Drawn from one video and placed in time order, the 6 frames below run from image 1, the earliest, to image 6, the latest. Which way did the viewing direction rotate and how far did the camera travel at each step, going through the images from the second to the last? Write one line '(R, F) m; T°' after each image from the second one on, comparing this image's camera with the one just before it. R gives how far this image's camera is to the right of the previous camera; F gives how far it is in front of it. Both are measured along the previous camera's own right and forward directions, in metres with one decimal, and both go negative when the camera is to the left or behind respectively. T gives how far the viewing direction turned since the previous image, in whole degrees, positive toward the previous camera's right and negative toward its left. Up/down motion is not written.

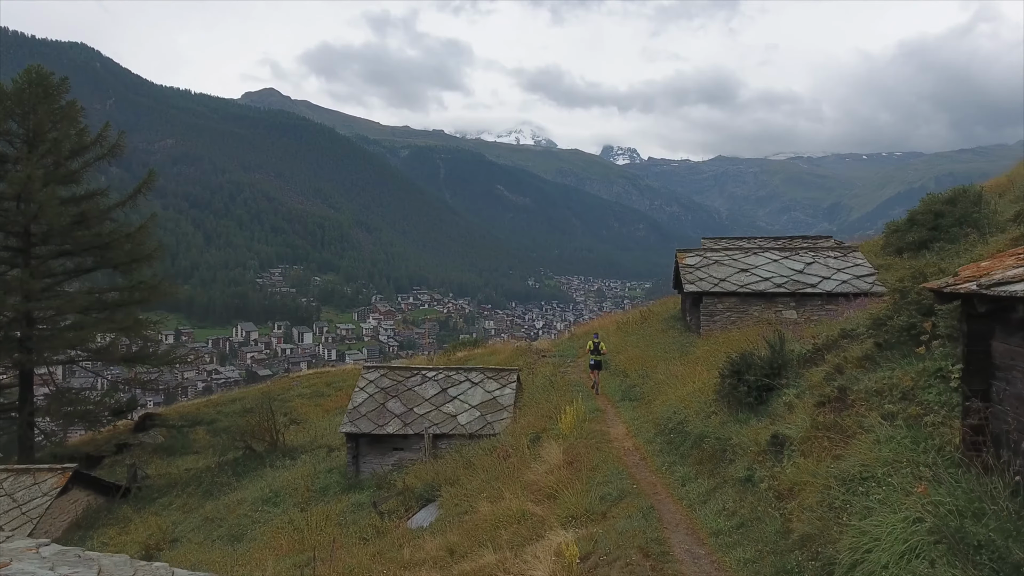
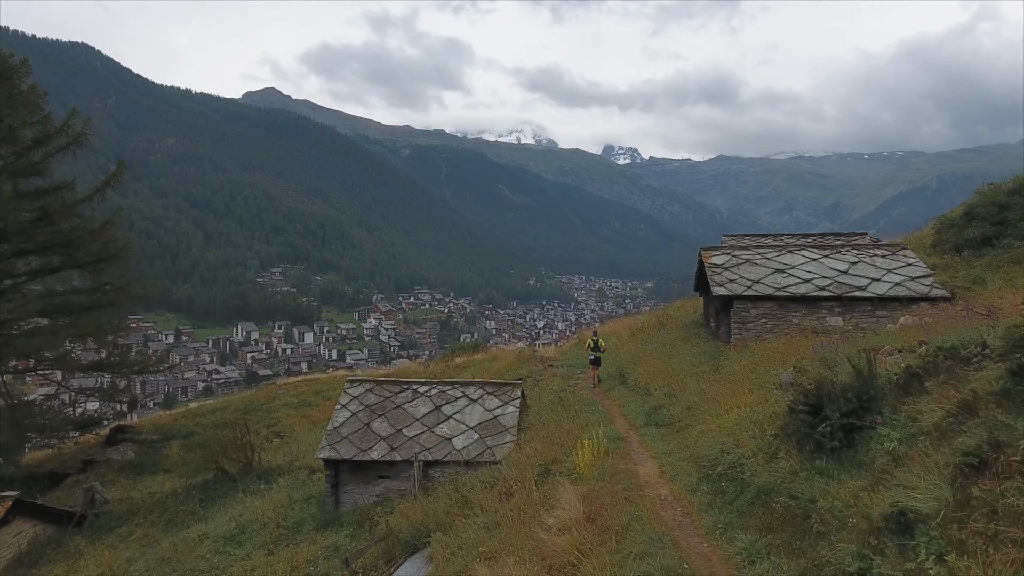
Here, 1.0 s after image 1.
(0.0, +0.8) m; 0°
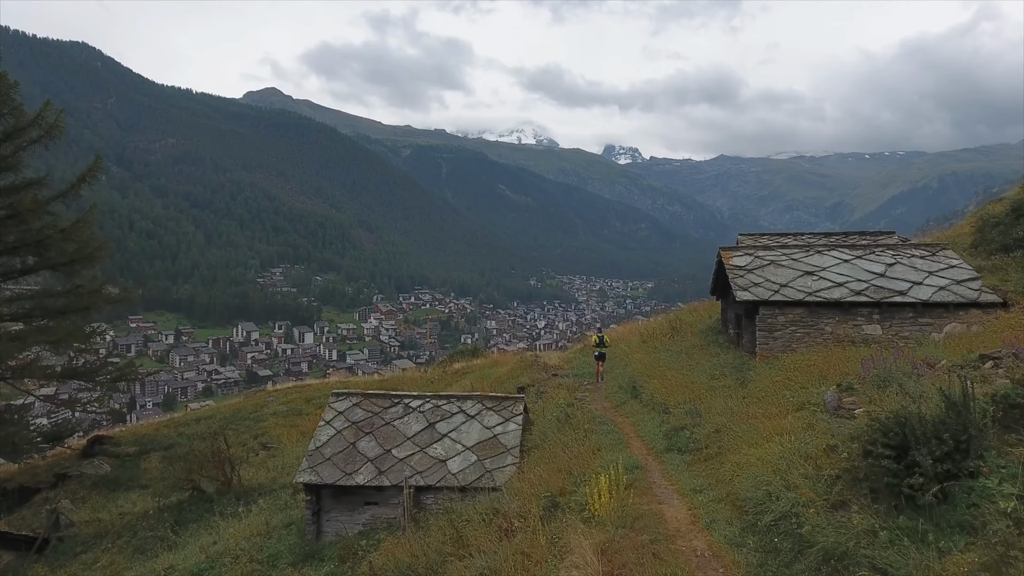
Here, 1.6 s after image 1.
(0.0, +0.6) m; 0°
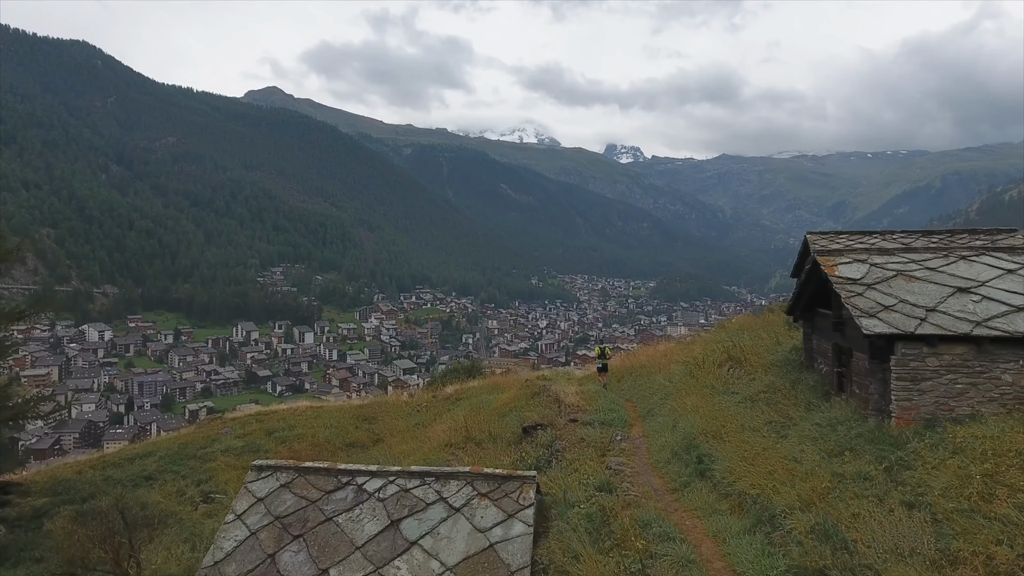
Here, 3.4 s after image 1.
(0.0, +1.8) m; 0°
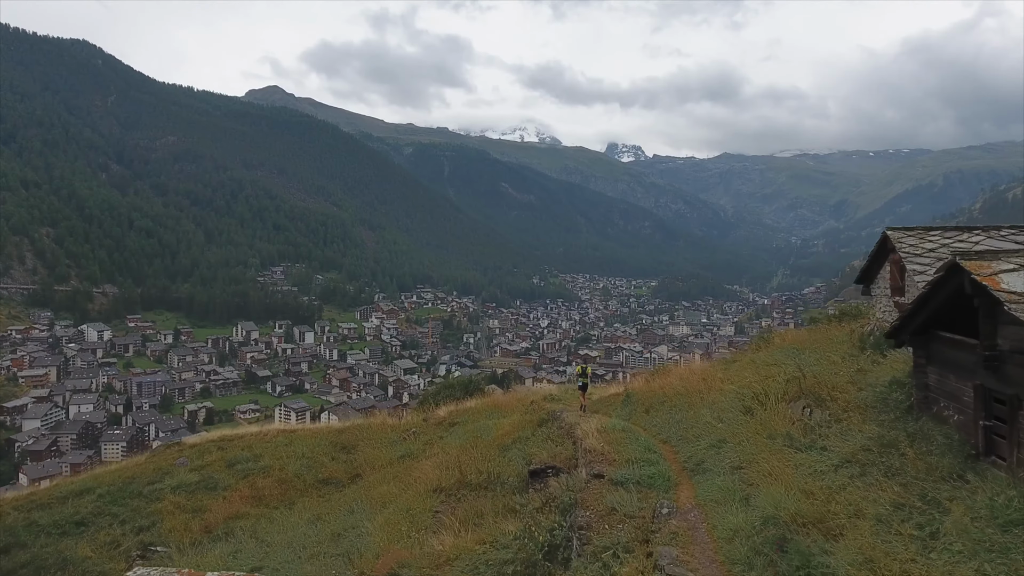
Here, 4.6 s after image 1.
(0.0, +1.3) m; 0°
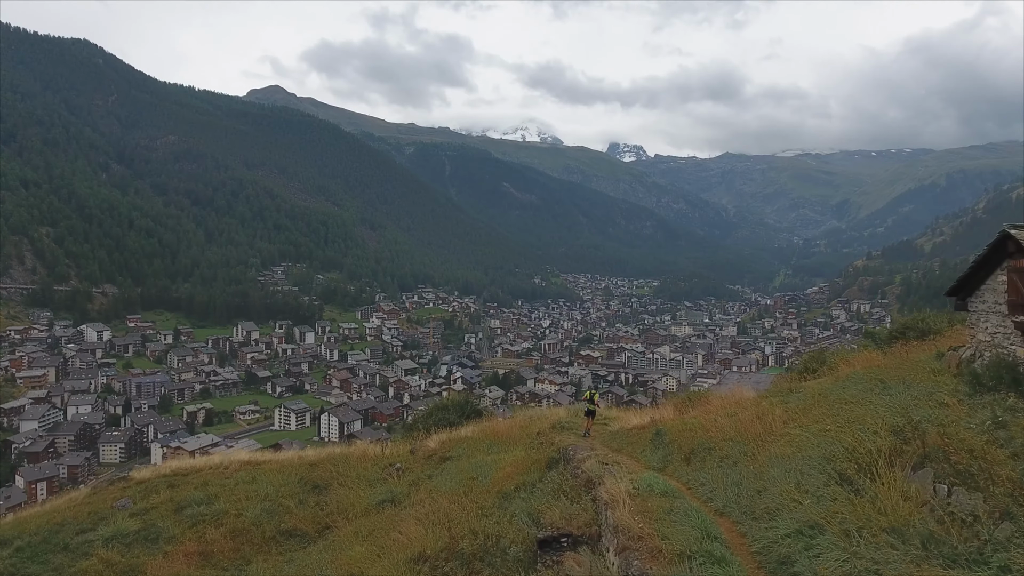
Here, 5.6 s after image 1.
(0.0, +1.2) m; 0°
